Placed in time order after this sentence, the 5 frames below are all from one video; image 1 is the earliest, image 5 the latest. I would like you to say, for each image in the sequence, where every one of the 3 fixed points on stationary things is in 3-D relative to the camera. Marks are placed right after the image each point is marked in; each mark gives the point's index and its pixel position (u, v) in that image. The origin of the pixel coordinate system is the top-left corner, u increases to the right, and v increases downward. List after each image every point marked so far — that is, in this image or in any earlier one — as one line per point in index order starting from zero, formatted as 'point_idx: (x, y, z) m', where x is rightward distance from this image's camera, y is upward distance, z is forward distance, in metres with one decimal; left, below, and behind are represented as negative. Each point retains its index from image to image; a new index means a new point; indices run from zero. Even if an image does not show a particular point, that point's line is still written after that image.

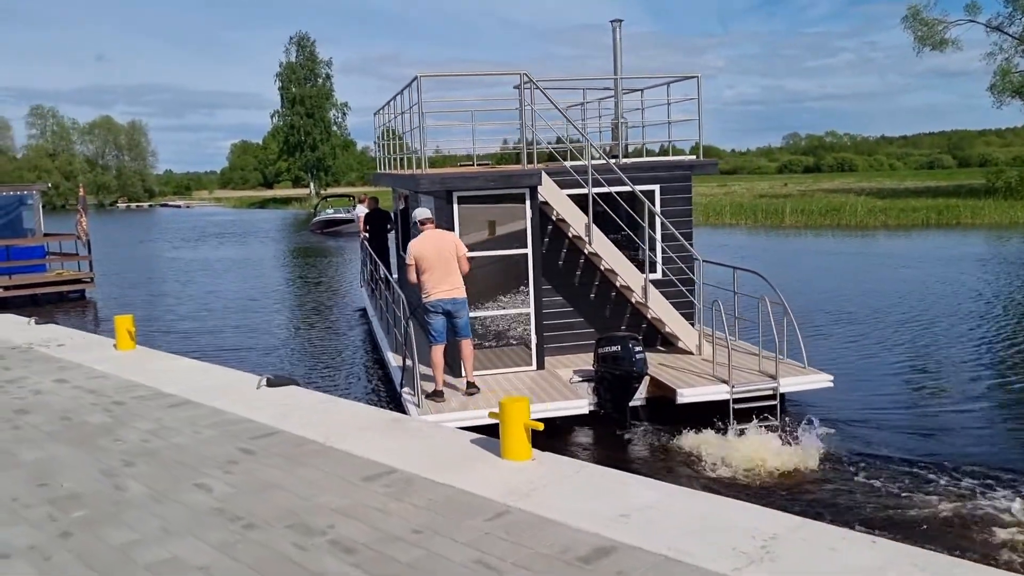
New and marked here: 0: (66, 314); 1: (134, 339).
0: (-10.3, -0.6, +19.3) m
1: (-4.0, -0.6, +9.2) m
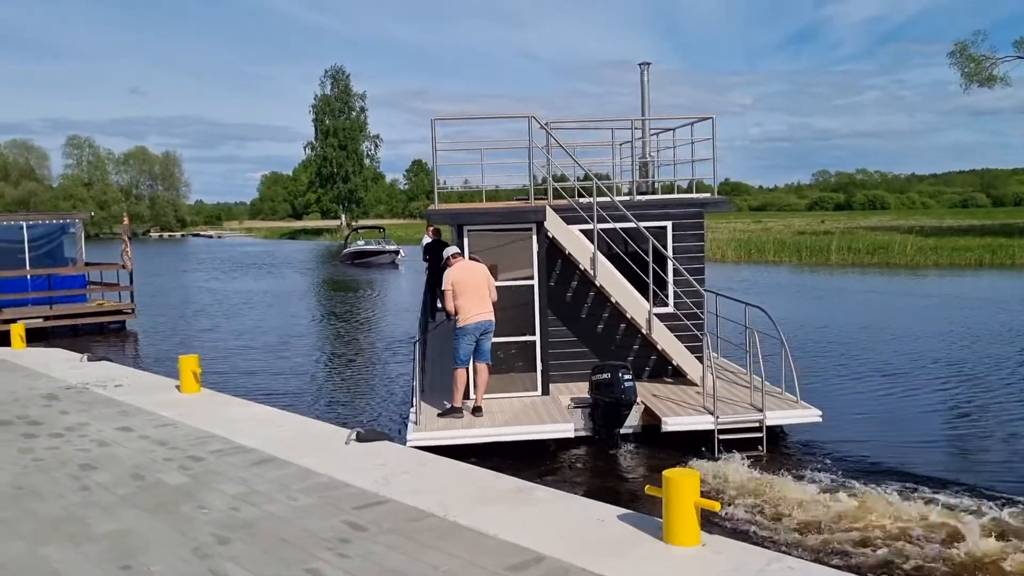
0: (-9.1, -1.3, +18.9) m
1: (-3.2, -1.0, +8.6) m
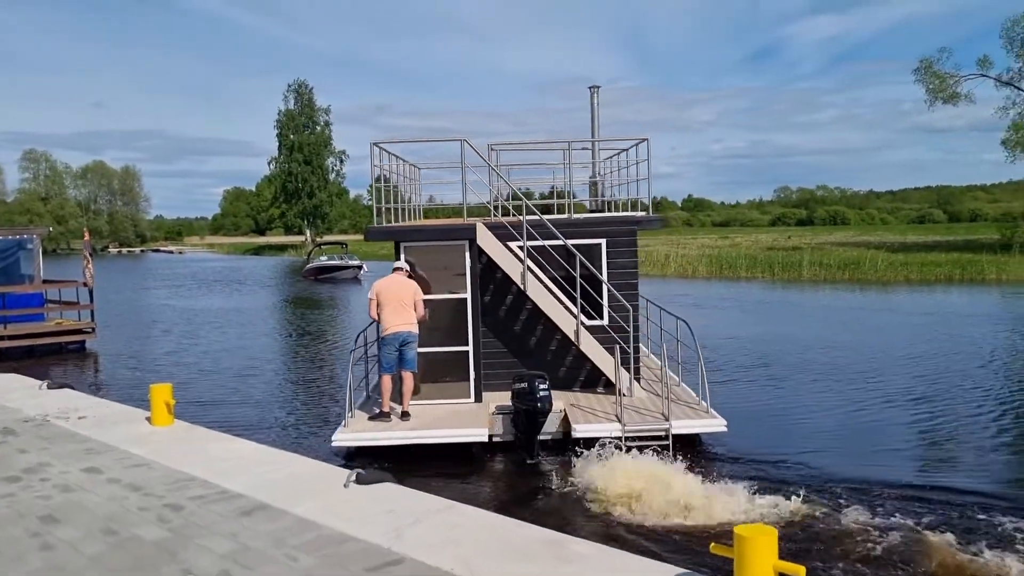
0: (-9.6, -1.7, +17.9) m
1: (-3.2, -1.2, +7.9) m
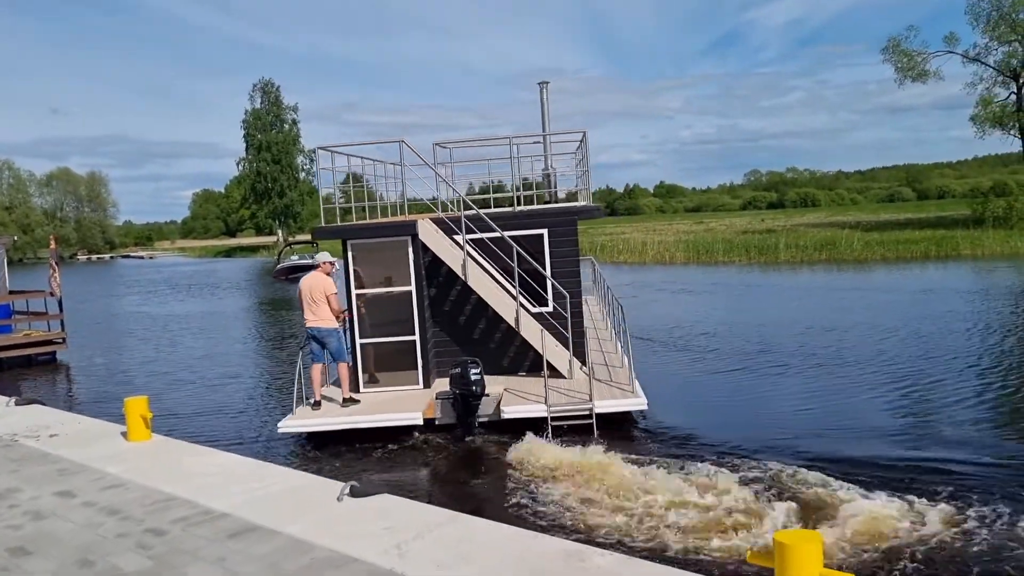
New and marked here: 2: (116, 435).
0: (-9.9, -1.9, +17.4) m
1: (-3.3, -1.3, +7.6) m
2: (-3.7, -1.4, +7.8) m
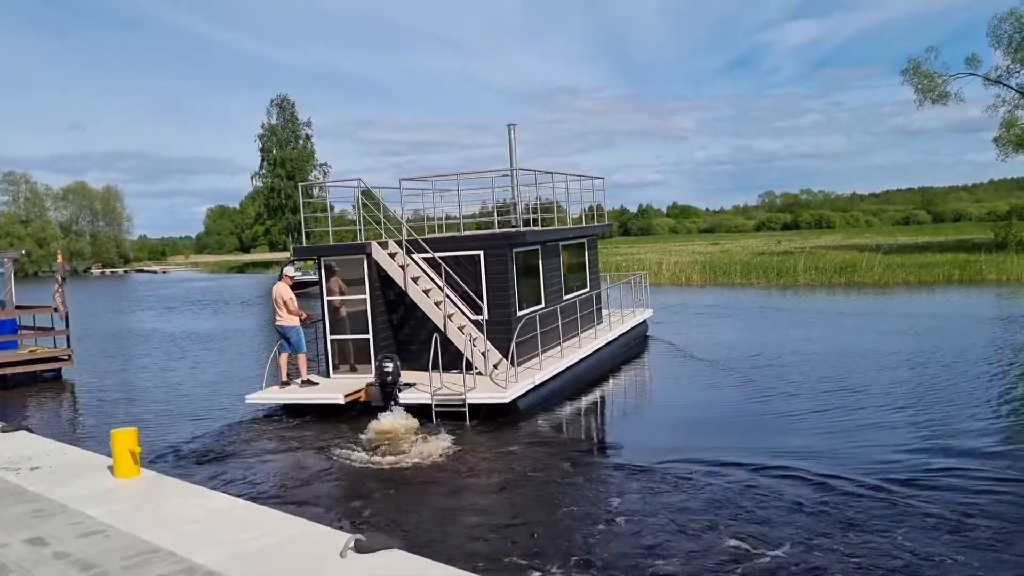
0: (-9.6, -2.3, +17.0) m
1: (-3.1, -1.4, +7.1) m
2: (-3.5, -1.5, +7.3) m
